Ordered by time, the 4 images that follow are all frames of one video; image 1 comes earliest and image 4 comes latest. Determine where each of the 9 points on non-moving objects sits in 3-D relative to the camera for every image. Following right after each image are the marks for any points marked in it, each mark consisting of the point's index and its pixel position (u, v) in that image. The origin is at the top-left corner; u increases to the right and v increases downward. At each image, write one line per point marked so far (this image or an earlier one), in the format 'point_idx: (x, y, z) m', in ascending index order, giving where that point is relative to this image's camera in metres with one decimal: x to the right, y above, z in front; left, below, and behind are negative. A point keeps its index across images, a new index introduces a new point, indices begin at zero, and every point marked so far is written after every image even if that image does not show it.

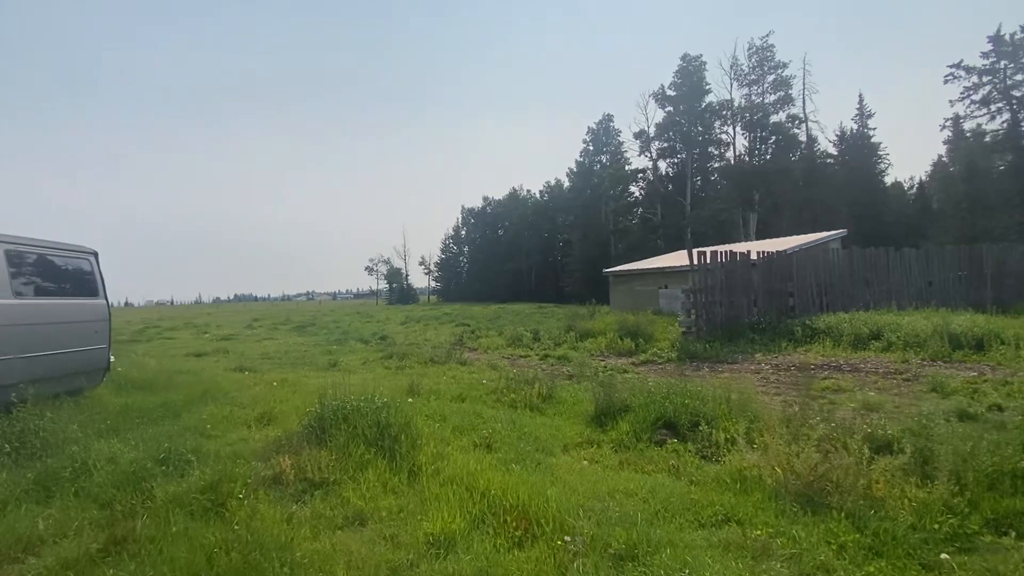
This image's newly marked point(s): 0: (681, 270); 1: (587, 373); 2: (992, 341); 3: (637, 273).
0: (+4.9, +0.5, +15.8) m
1: (+1.3, -1.6, +9.6) m
2: (+8.3, -0.9, +9.5) m
3: (+4.1, +0.5, +18.0) m
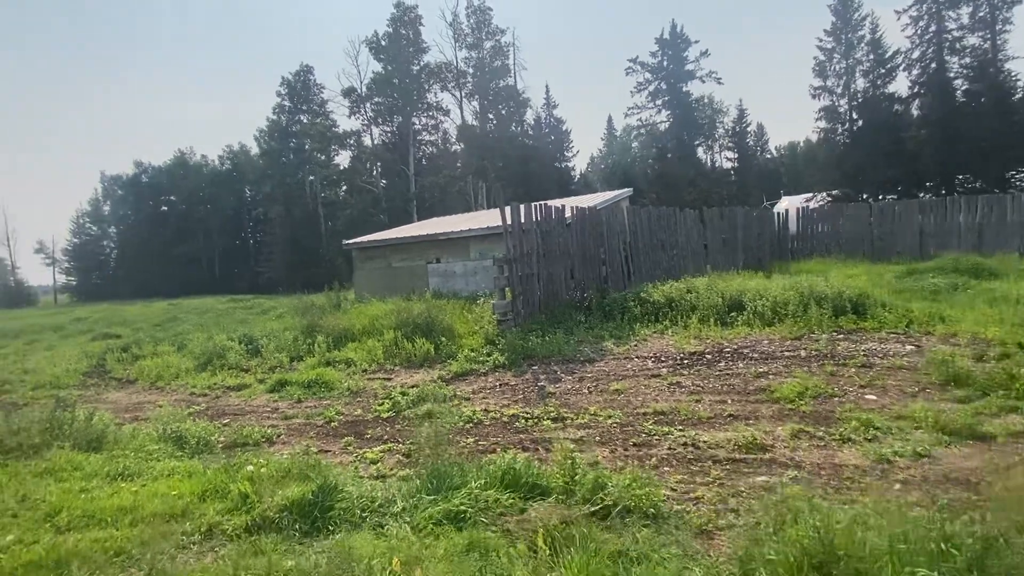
0: (-1.0, +1.1, +11.7) m
1: (-0.8, -1.3, +4.6) m
2: (+5.1, -0.2, +8.1) m
3: (-2.8, +1.1, +13.2) m
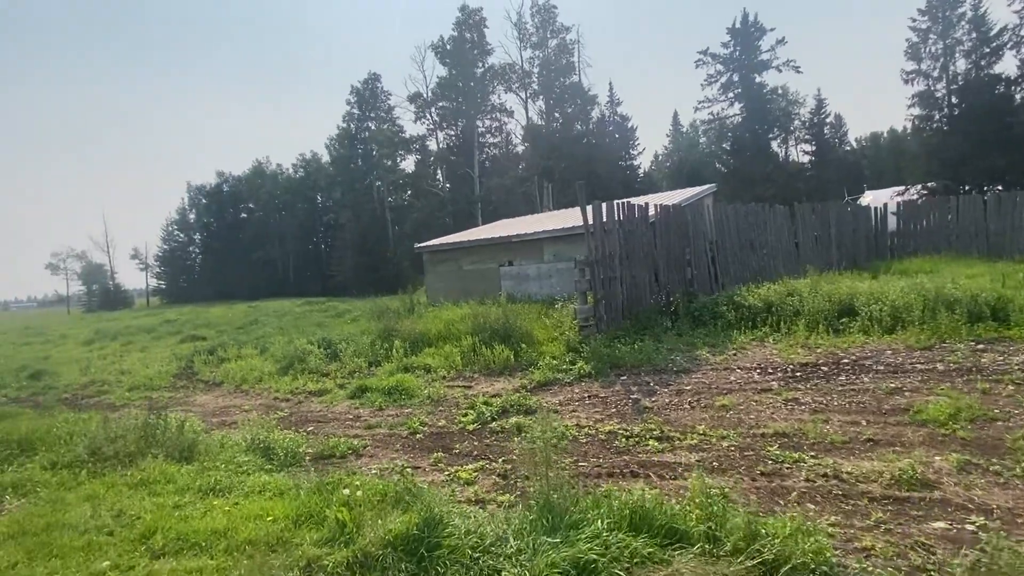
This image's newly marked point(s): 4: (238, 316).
0: (+0.5, +1.0, +11.3) m
1: (0.0, -1.3, +4.3) m
2: (+6.3, -0.3, +7.1) m
3: (-1.1, +1.0, +13.0) m
4: (-8.9, -0.9, +17.9) m
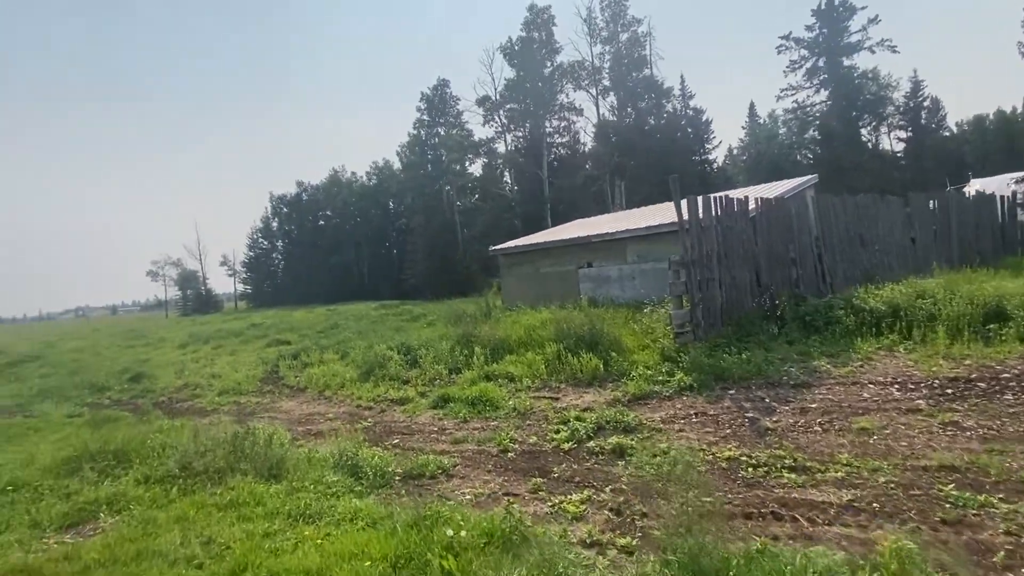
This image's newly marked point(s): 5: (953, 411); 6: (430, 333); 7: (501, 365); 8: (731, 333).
0: (+2.1, +1.0, +10.7) m
1: (+0.7, -1.4, +3.7) m
2: (+7.3, -0.2, +5.8) m
3: (+0.7, +0.9, +12.6) m
4: (-6.4, -1.1, +18.3) m
5: (+3.8, -1.1, +4.8) m
6: (-1.6, -0.9, +11.1) m
7: (-0.2, -1.1, +8.1) m
8: (+3.0, -0.6, +7.7) m
